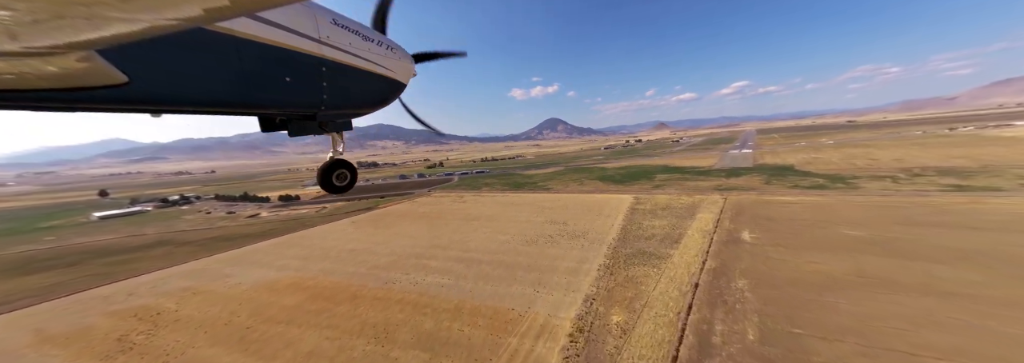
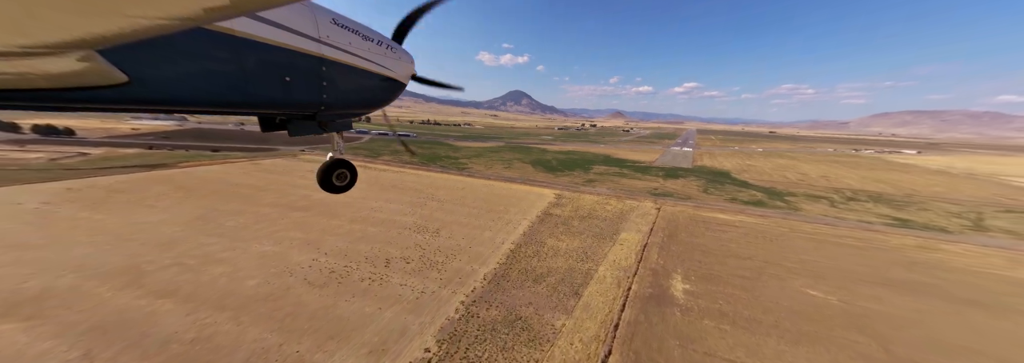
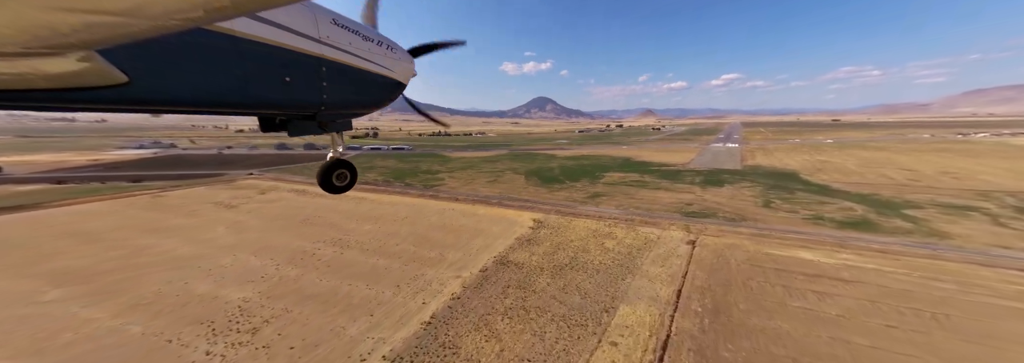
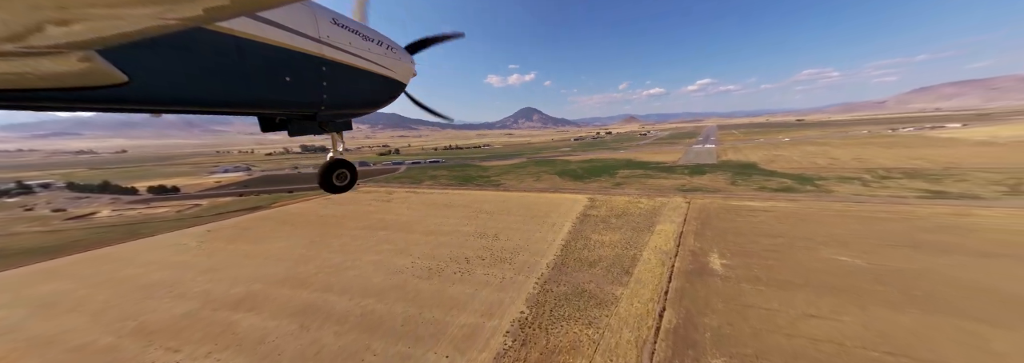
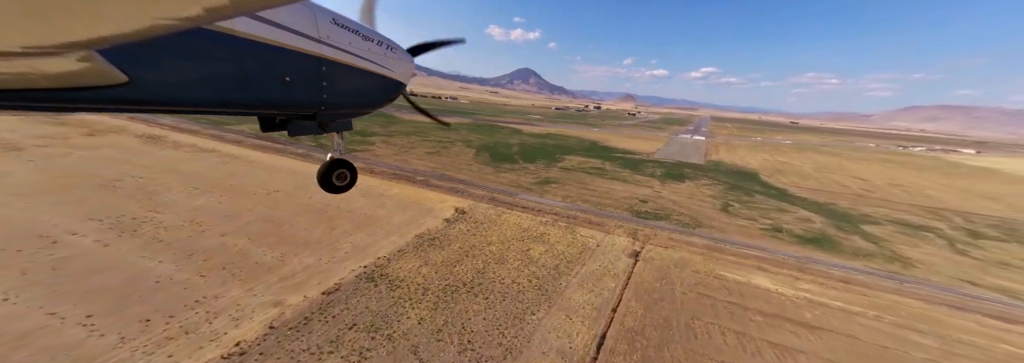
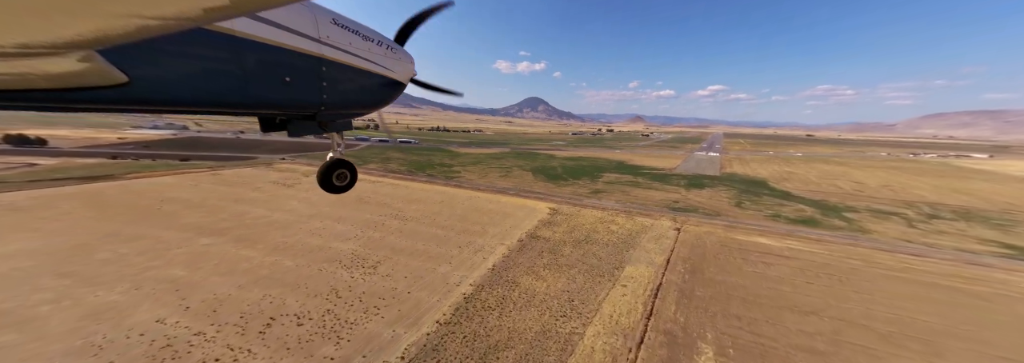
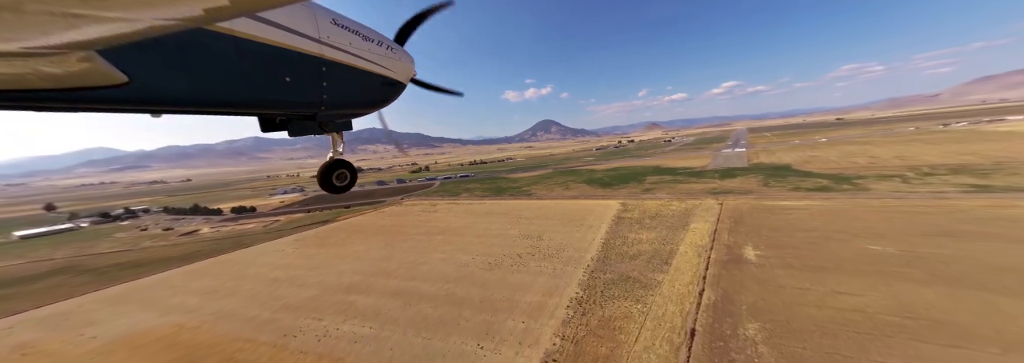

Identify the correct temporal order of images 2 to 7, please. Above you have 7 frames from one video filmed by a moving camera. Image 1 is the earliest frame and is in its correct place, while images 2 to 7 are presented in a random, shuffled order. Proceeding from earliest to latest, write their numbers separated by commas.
7, 4, 2, 6, 3, 5
